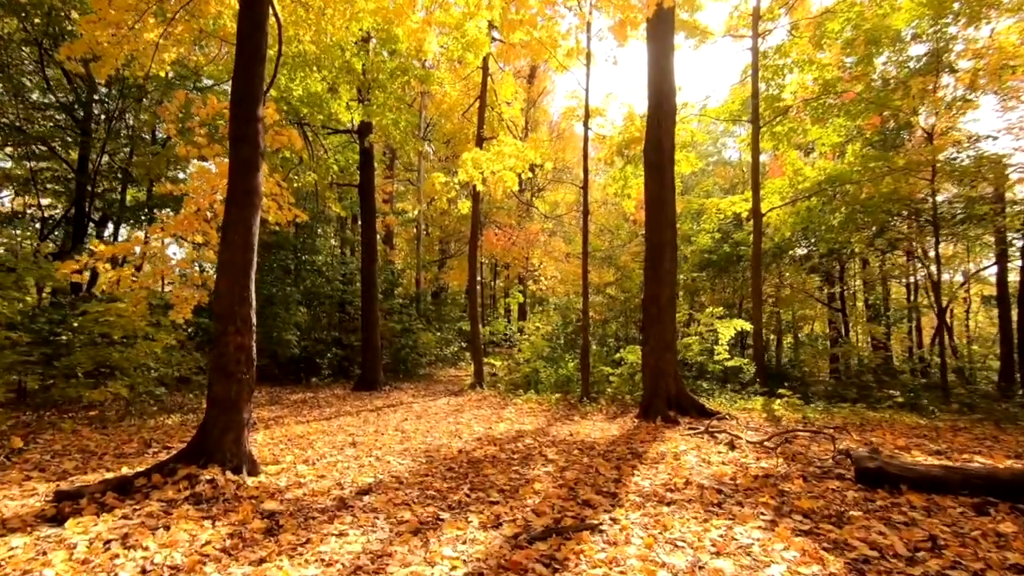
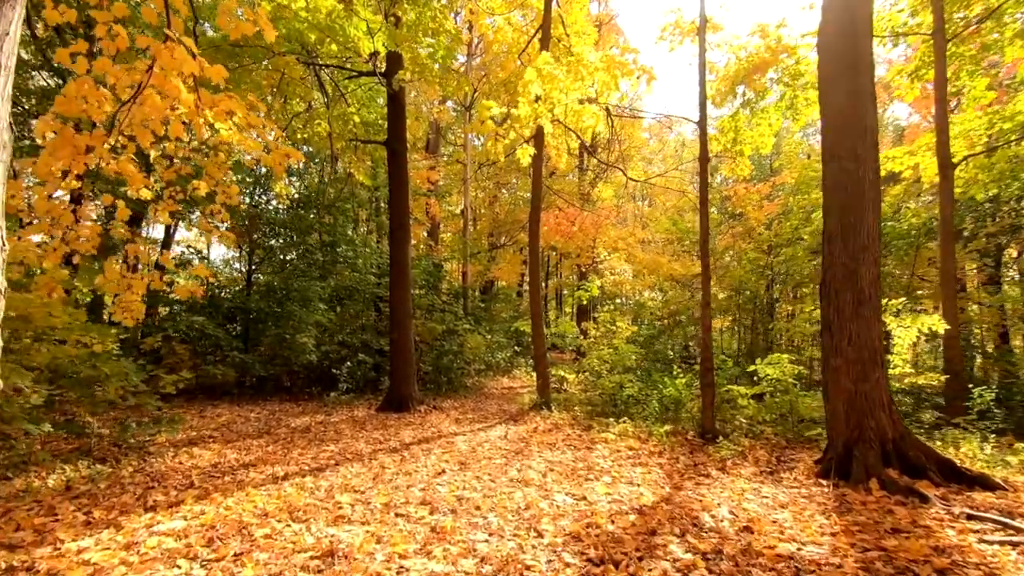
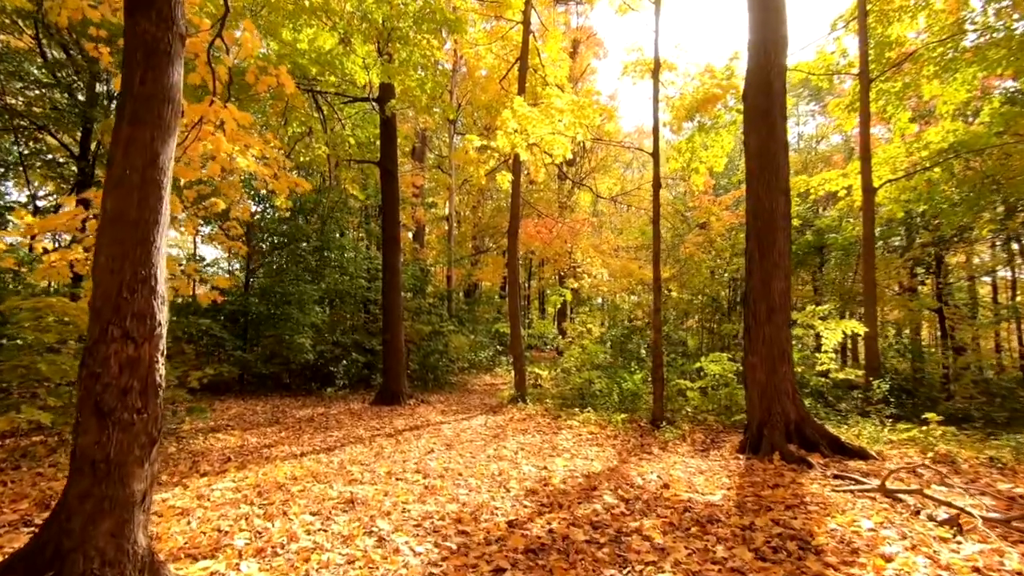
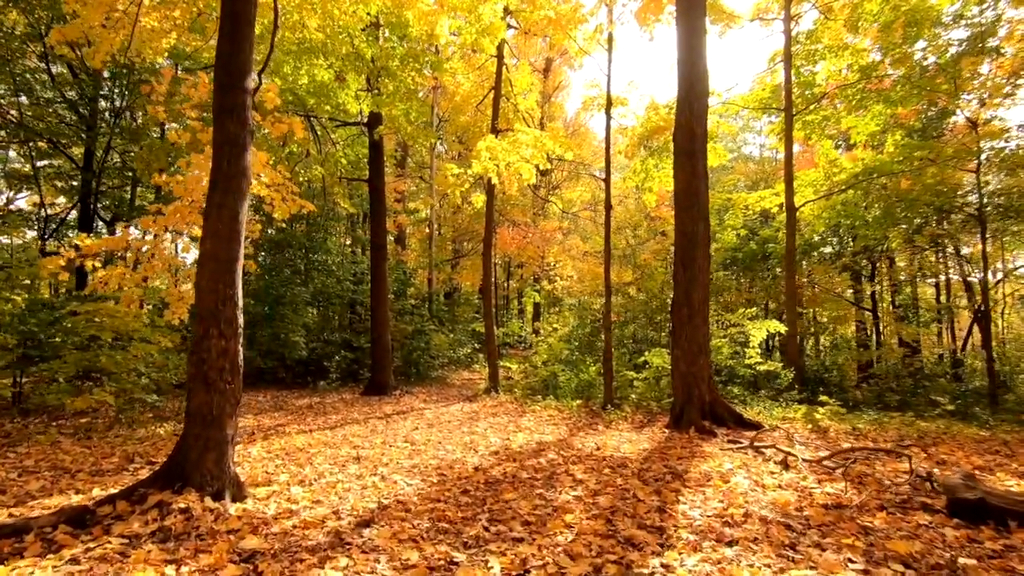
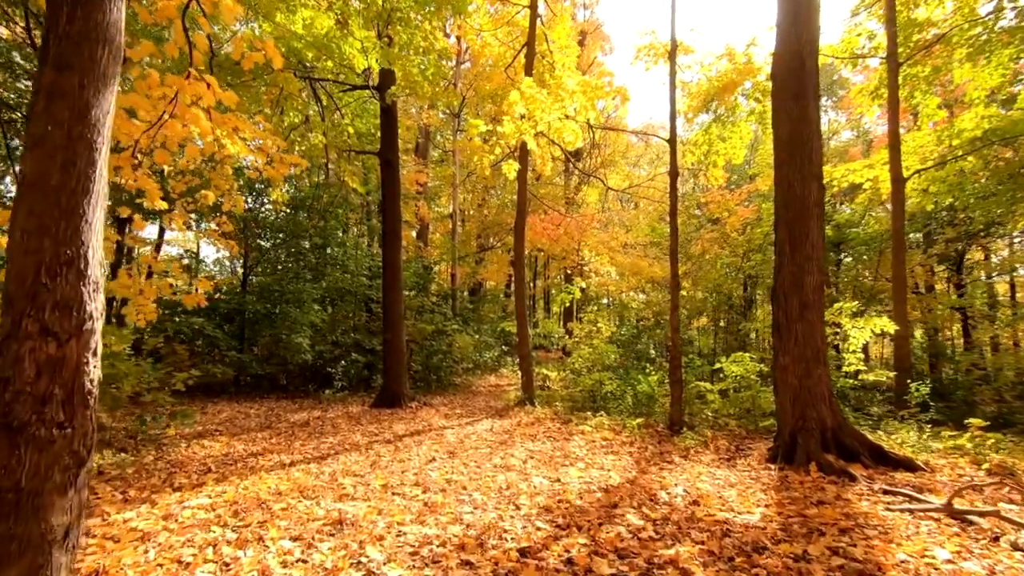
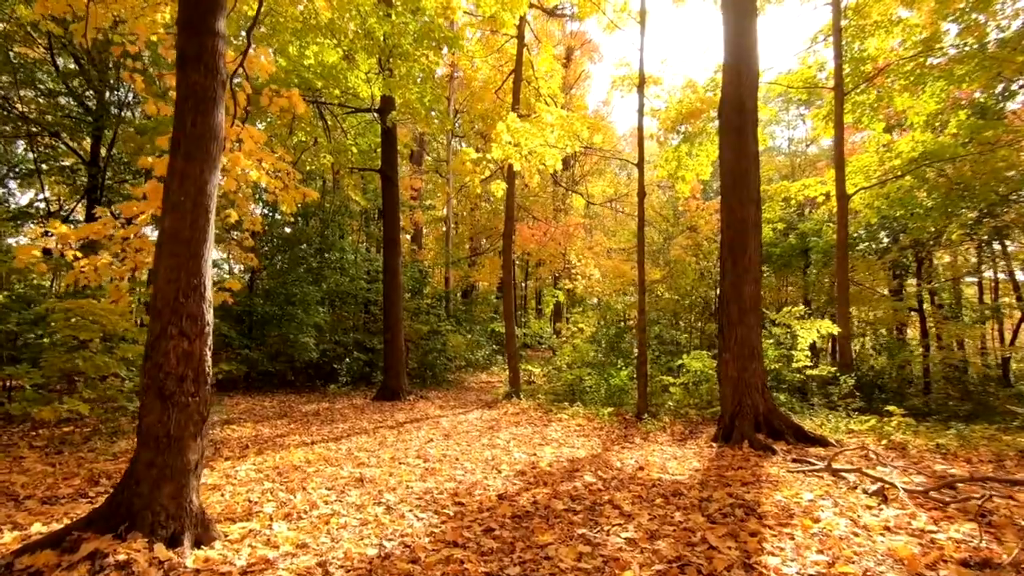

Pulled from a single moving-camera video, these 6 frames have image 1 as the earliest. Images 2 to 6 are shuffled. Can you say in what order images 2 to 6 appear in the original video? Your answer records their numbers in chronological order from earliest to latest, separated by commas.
4, 6, 3, 5, 2
